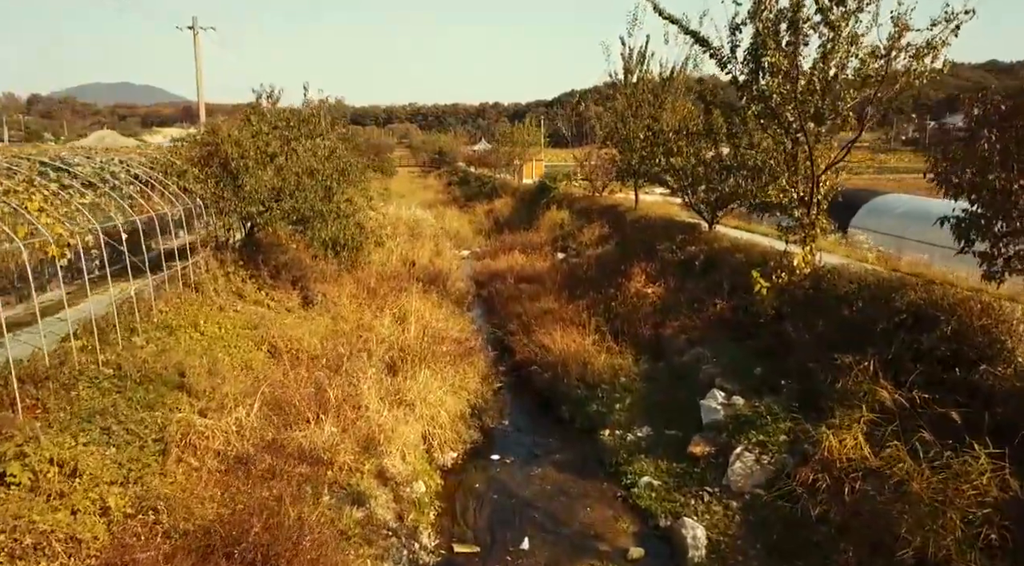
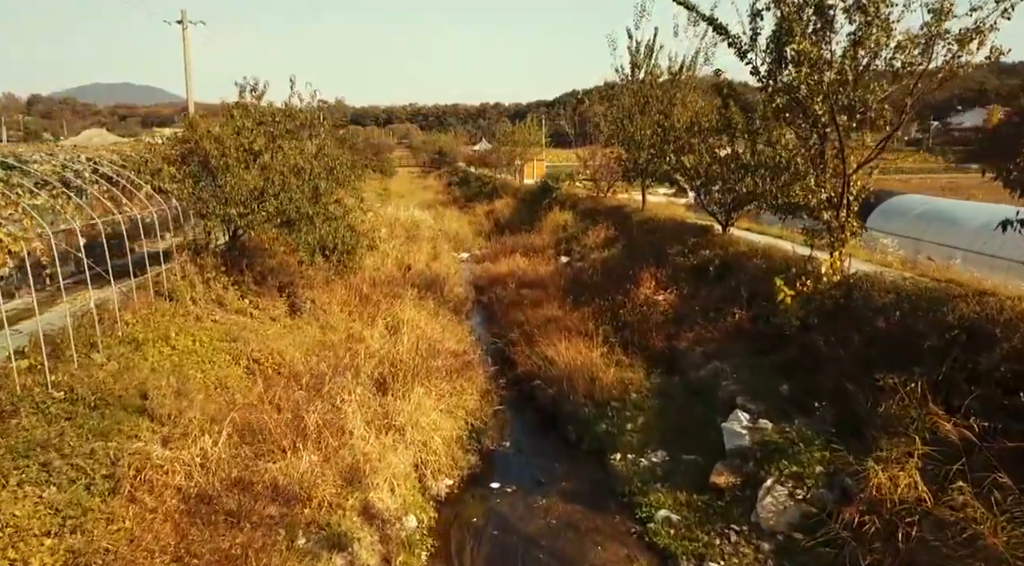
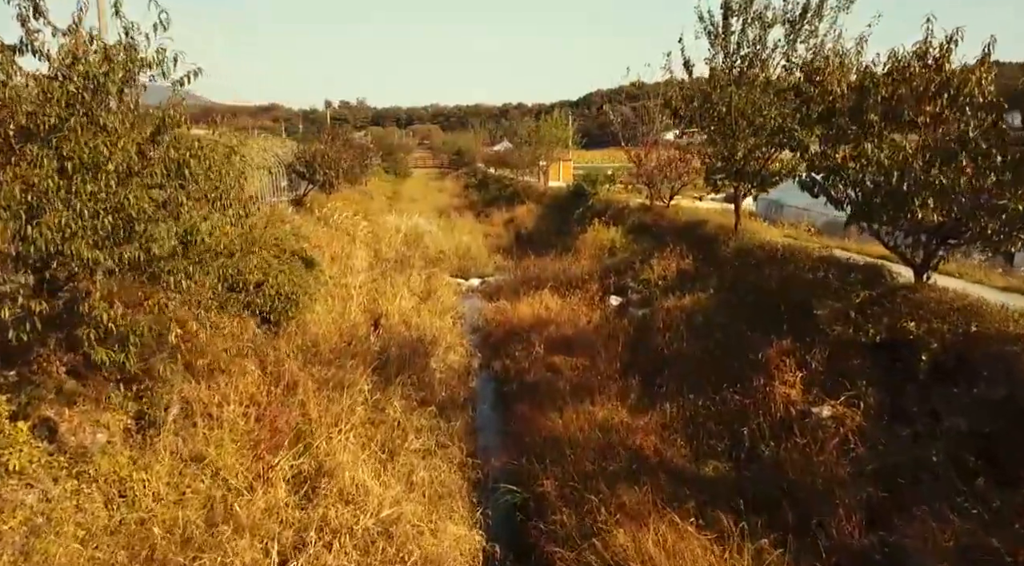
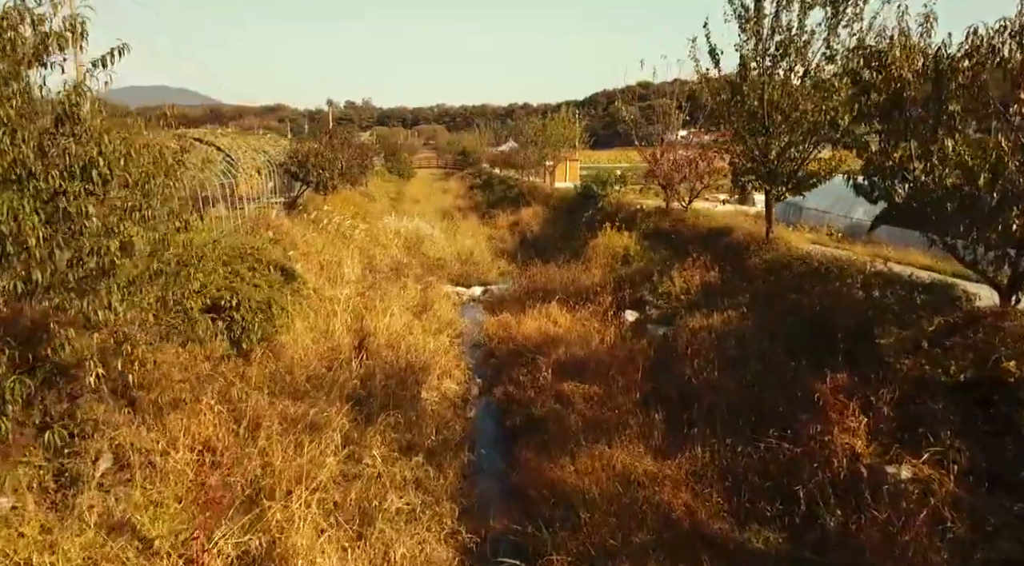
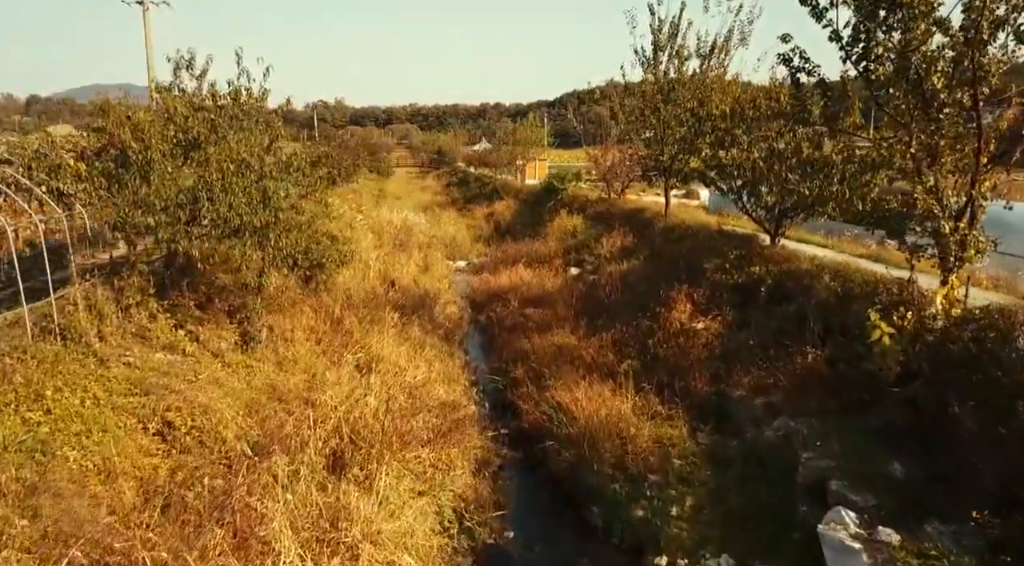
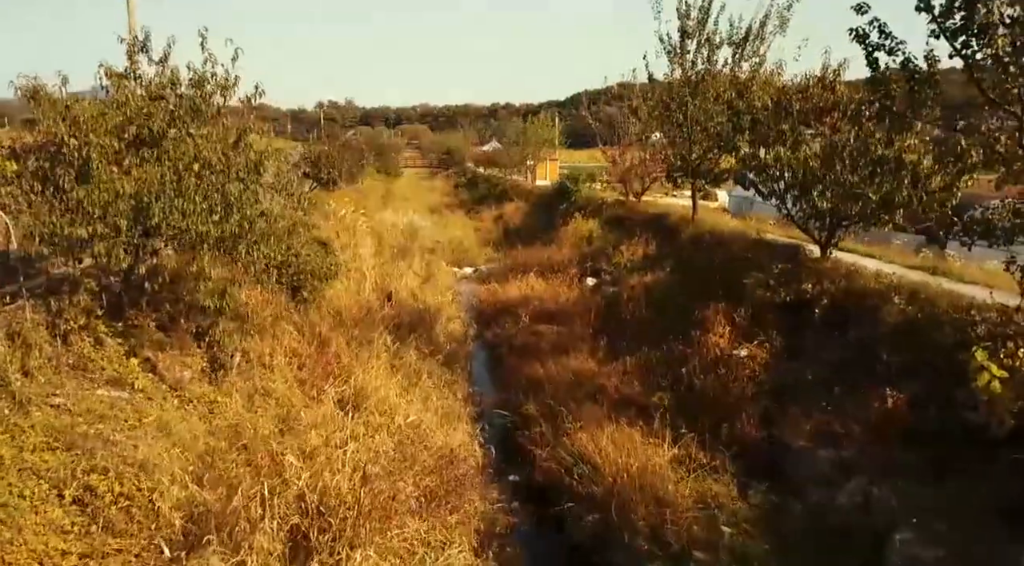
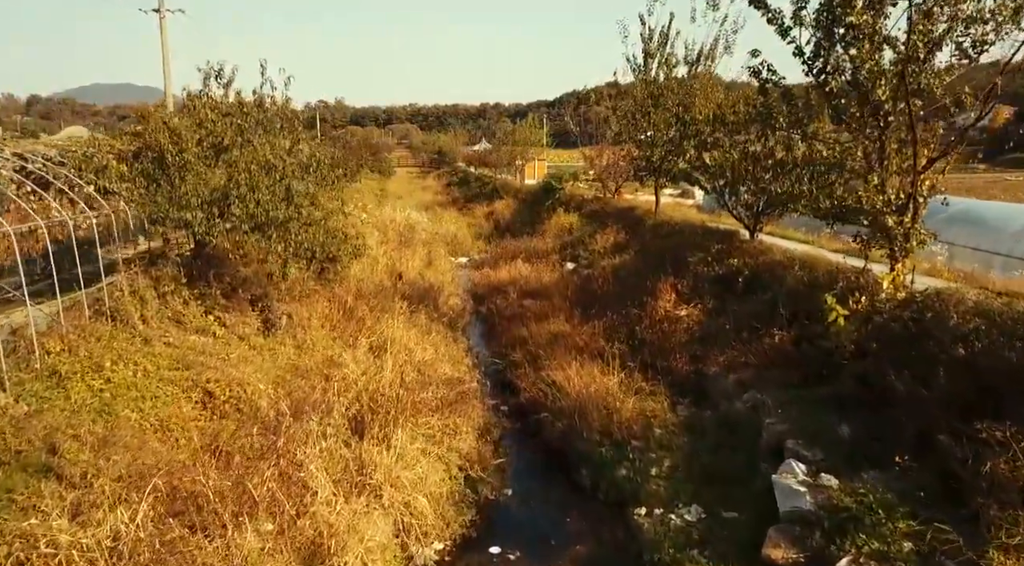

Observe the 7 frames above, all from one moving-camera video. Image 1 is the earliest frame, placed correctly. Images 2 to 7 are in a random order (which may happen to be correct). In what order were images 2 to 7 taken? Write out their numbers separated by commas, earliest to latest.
2, 7, 5, 6, 3, 4
